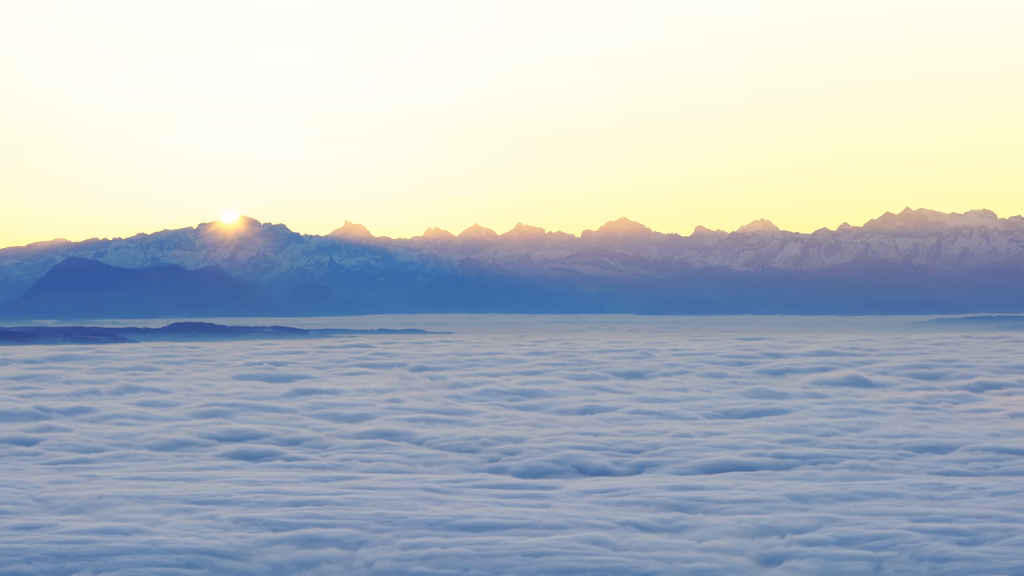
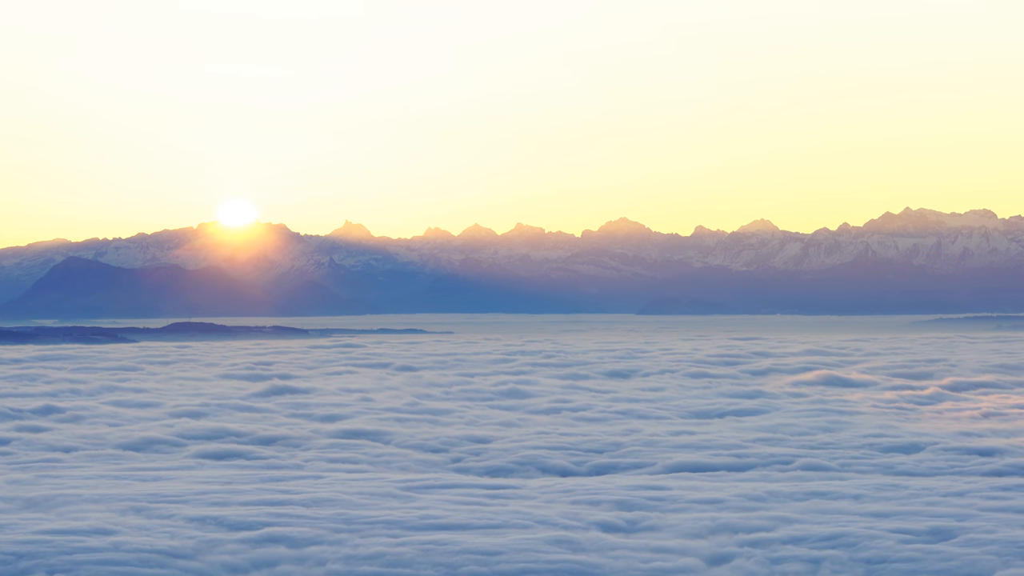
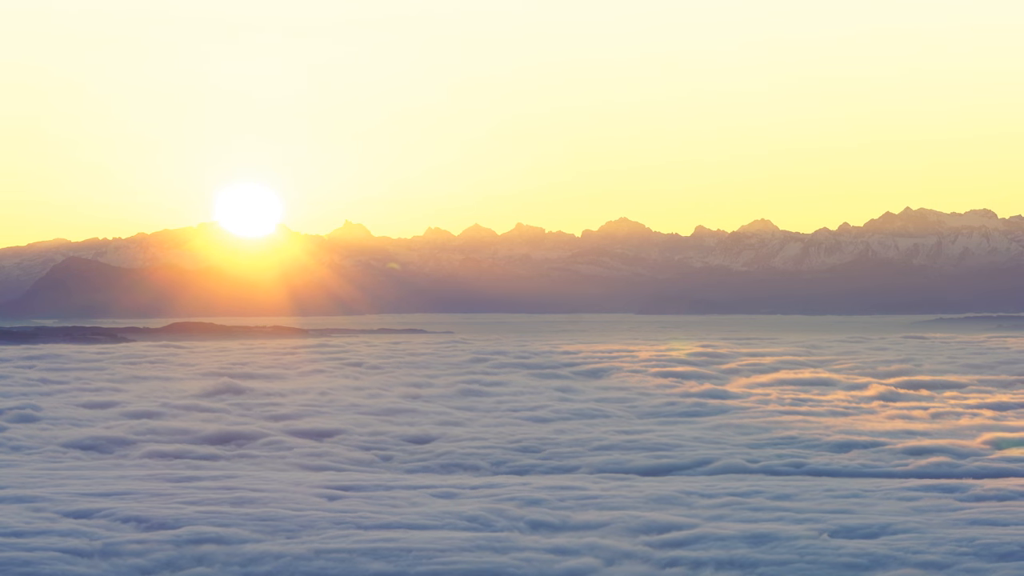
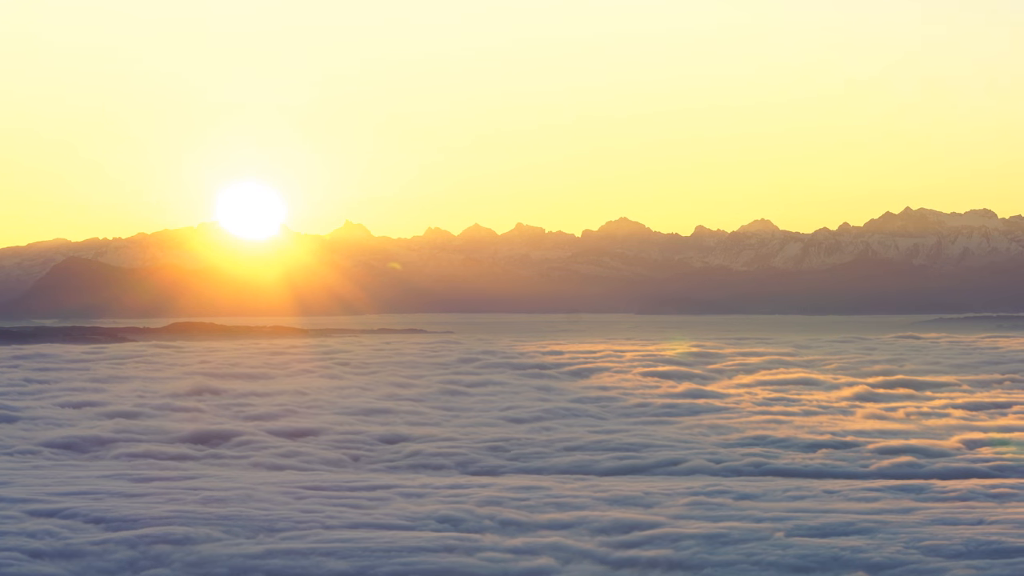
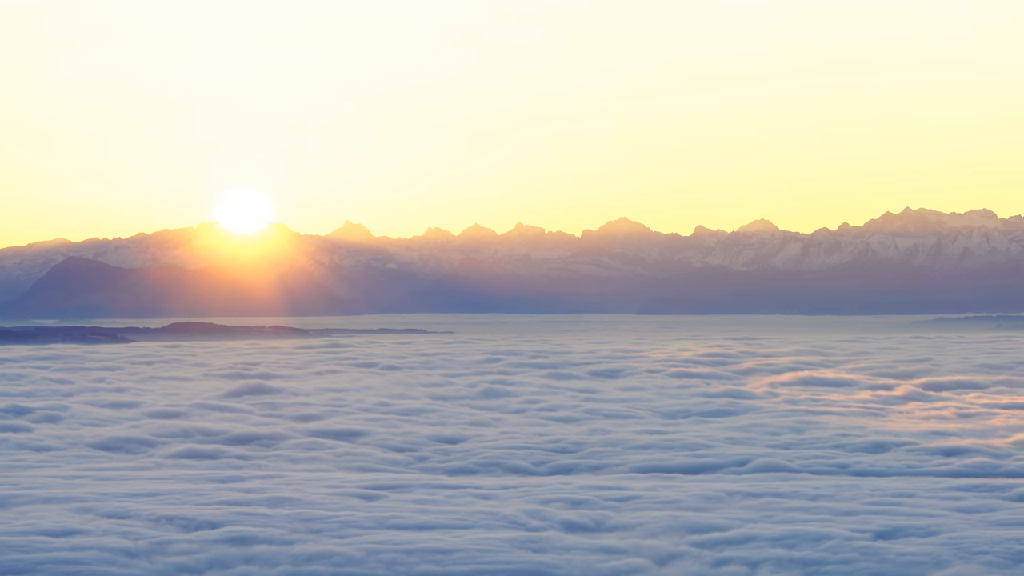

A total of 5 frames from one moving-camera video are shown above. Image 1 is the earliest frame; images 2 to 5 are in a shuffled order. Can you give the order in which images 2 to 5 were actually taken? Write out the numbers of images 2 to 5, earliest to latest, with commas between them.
2, 5, 3, 4
